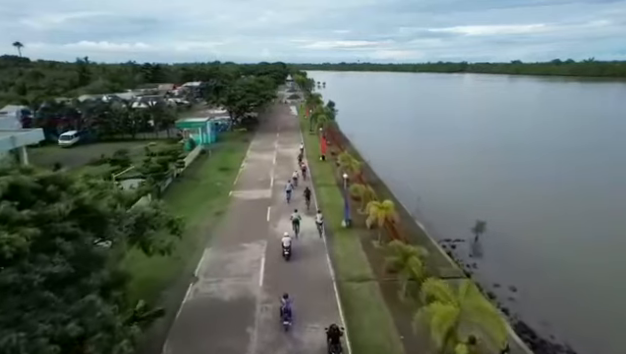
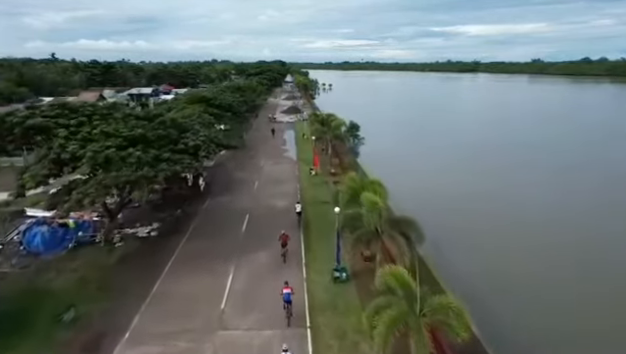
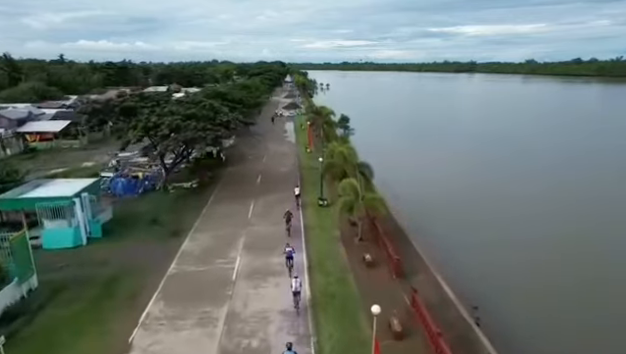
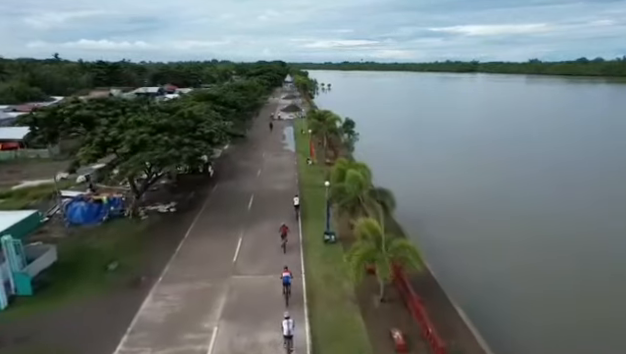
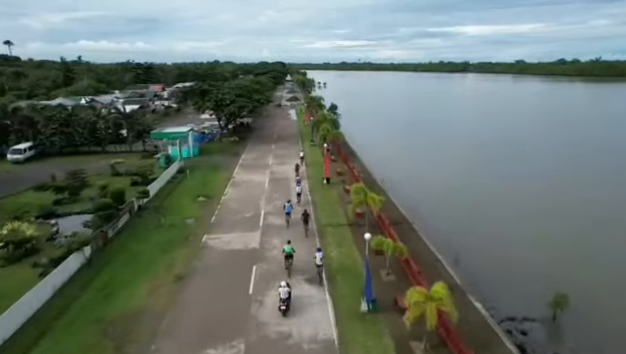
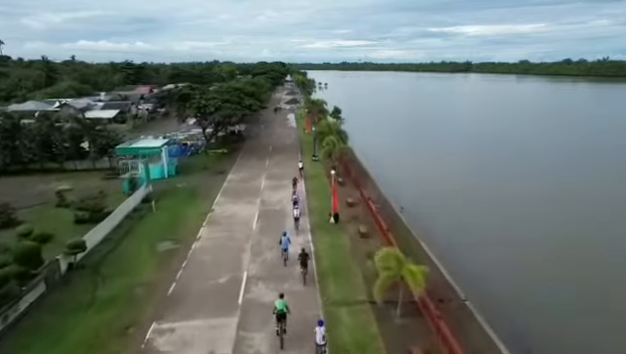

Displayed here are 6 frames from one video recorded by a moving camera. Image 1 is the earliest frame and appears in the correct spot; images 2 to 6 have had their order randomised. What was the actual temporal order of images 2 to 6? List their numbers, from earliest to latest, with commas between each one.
5, 6, 3, 4, 2
